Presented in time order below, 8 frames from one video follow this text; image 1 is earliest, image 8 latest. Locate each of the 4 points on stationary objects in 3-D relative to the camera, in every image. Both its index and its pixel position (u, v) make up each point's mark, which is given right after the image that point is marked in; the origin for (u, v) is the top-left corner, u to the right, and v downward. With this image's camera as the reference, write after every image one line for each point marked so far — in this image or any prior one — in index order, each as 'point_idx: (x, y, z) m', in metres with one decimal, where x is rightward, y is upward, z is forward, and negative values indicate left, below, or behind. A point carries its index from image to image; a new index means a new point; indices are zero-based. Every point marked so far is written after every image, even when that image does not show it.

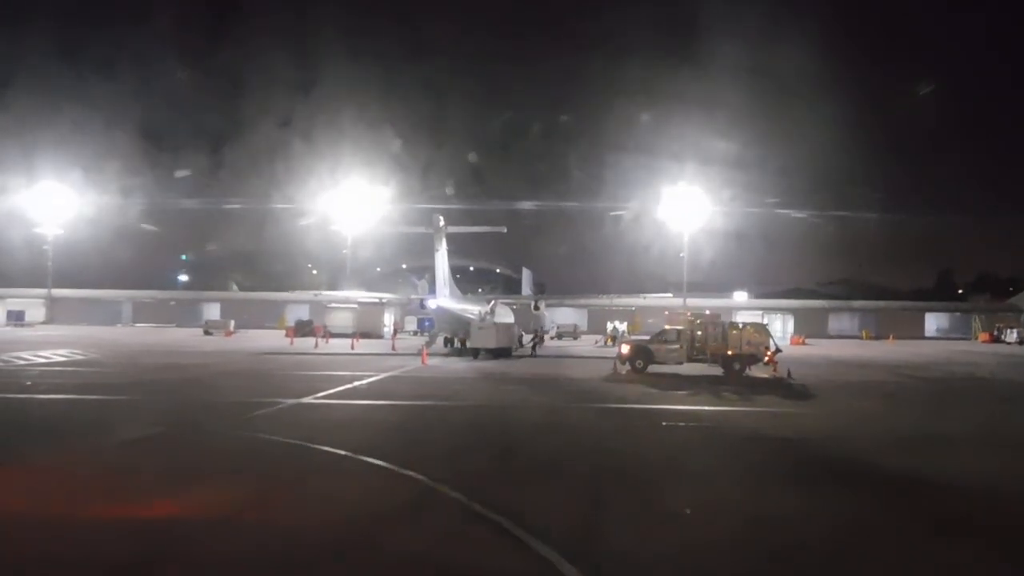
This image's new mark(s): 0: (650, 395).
0: (+2.7, -2.3, +17.3) m
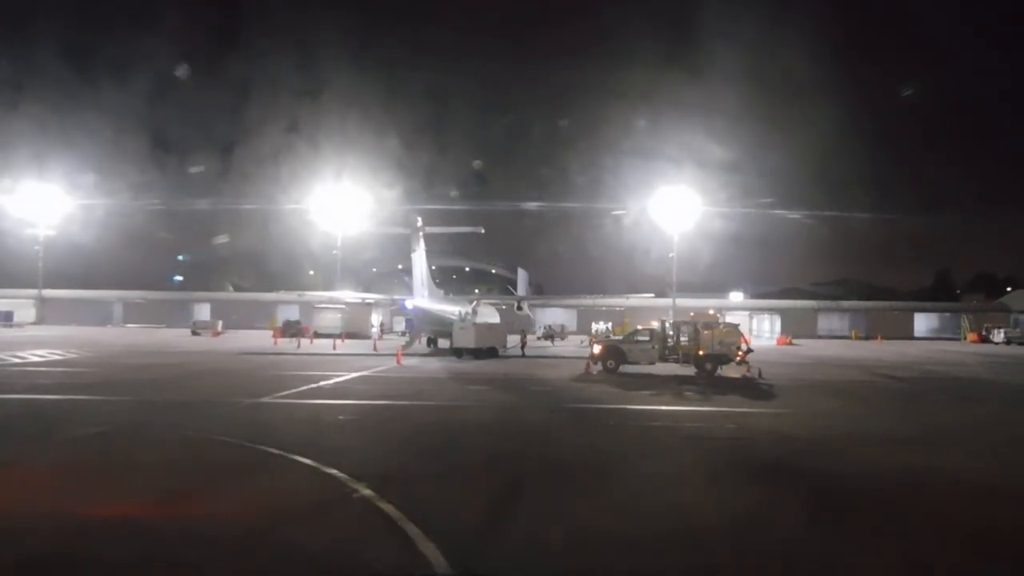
0: (+2.0, -2.3, +17.4) m
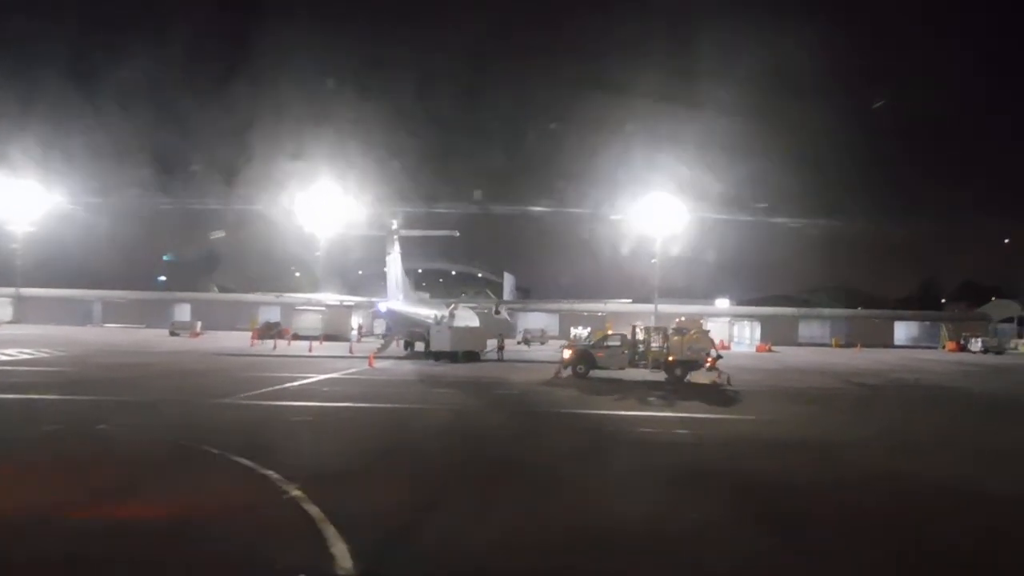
0: (+1.2, -2.4, +17.4) m
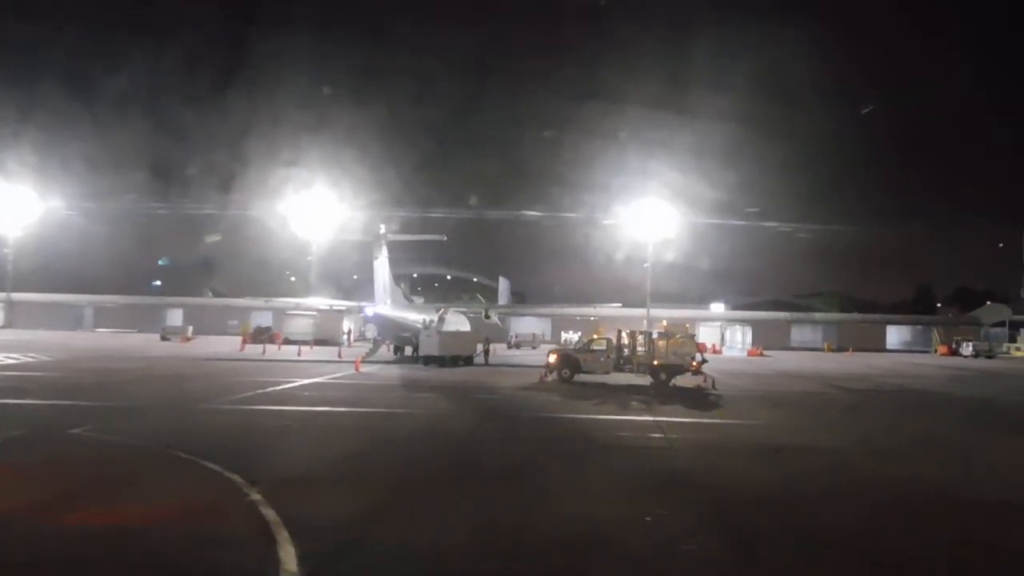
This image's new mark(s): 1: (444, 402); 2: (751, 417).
0: (+0.9, -2.5, +17.4) m
1: (-1.5, -2.5, +17.4) m
2: (+5.3, -2.9, +17.7) m
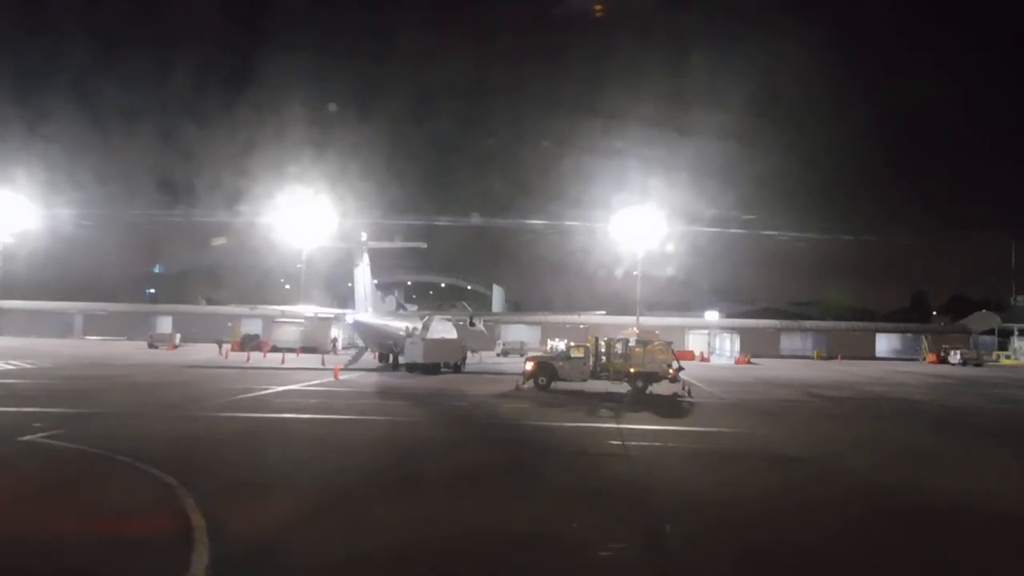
0: (+0.3, -2.7, +17.4) m
1: (-2.2, -2.7, +17.4) m
2: (+4.7, -3.1, +17.7) m
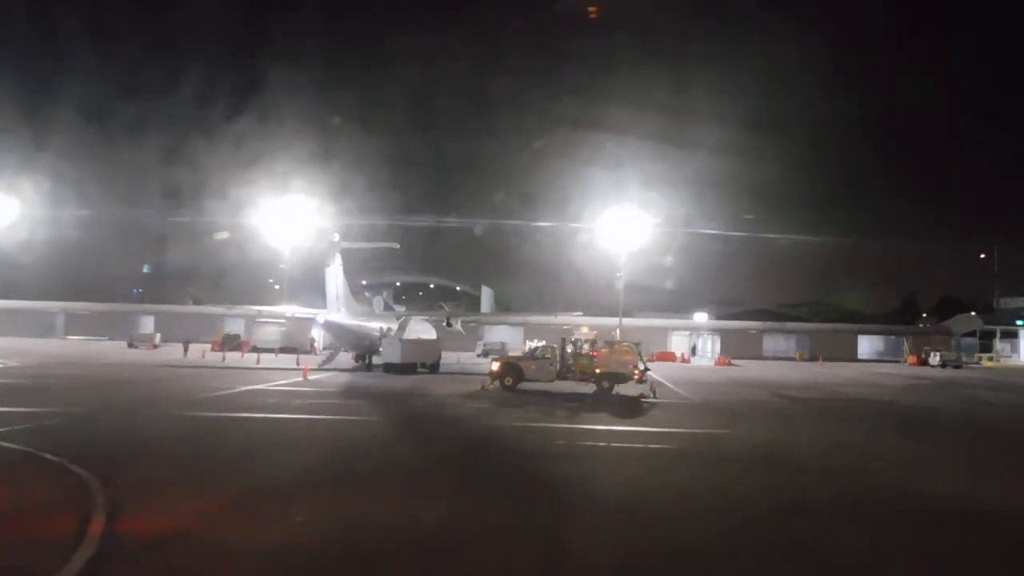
0: (-0.6, -2.7, +17.4) m
1: (-3.0, -2.7, +17.4) m
2: (+3.8, -3.1, +17.7) m
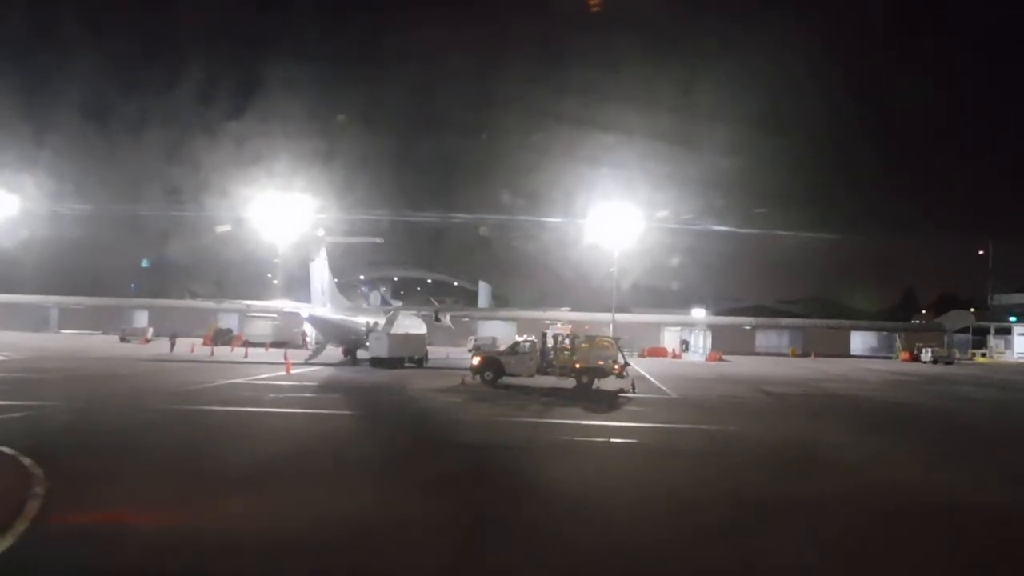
0: (-1.1, -2.6, +17.5) m
1: (-3.5, -2.6, +17.4) m
2: (+3.3, -3.0, +17.8) m
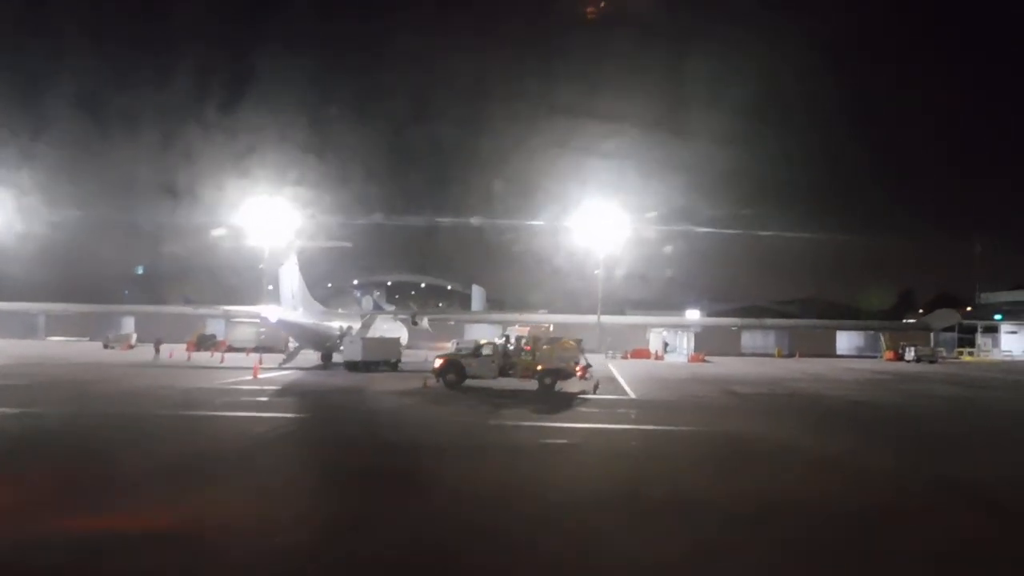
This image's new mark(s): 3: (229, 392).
0: (-2.1, -2.7, +17.5) m
1: (-4.5, -2.6, +17.5) m
2: (+2.3, -3.0, +17.8) m
3: (-7.0, -2.6, +19.7) m
